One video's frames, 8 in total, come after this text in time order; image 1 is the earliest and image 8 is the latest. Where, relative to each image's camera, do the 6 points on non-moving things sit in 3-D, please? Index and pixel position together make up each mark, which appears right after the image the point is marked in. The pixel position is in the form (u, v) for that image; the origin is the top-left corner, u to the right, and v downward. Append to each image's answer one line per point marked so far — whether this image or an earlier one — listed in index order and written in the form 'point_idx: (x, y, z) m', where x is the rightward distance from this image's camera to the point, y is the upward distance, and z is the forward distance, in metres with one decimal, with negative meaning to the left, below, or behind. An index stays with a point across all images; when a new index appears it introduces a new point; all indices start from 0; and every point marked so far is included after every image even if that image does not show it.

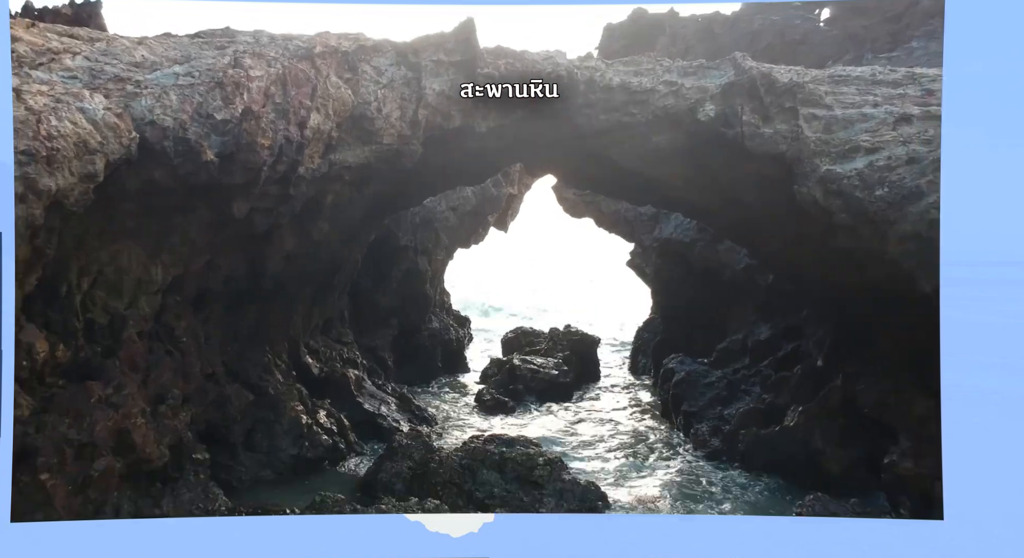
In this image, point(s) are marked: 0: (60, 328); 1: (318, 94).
0: (-4.5, -0.5, +6.5) m
1: (-2.1, +2.0, +7.4) m
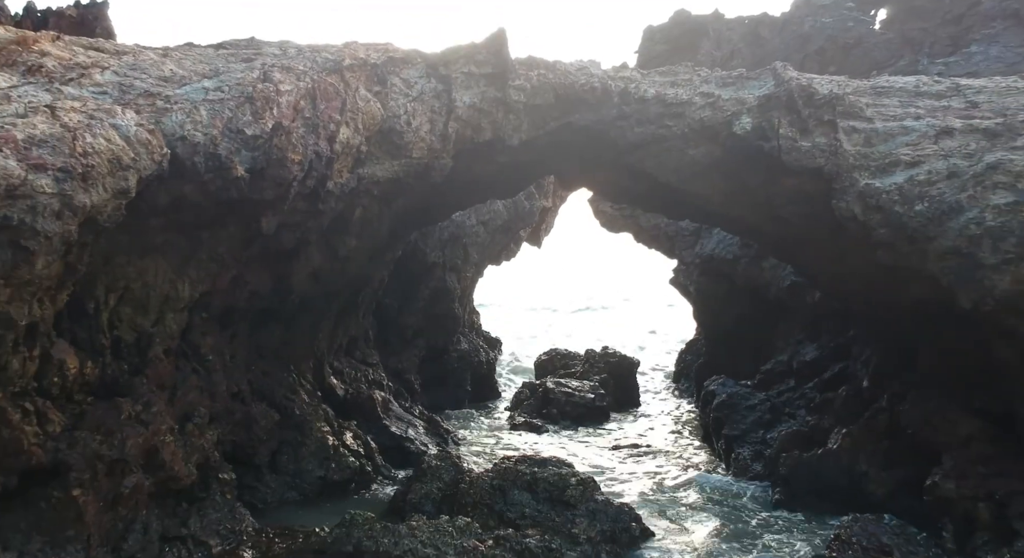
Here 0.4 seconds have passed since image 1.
0: (-4.1, -0.6, +6.4) m
1: (-1.8, +1.8, +7.3) m
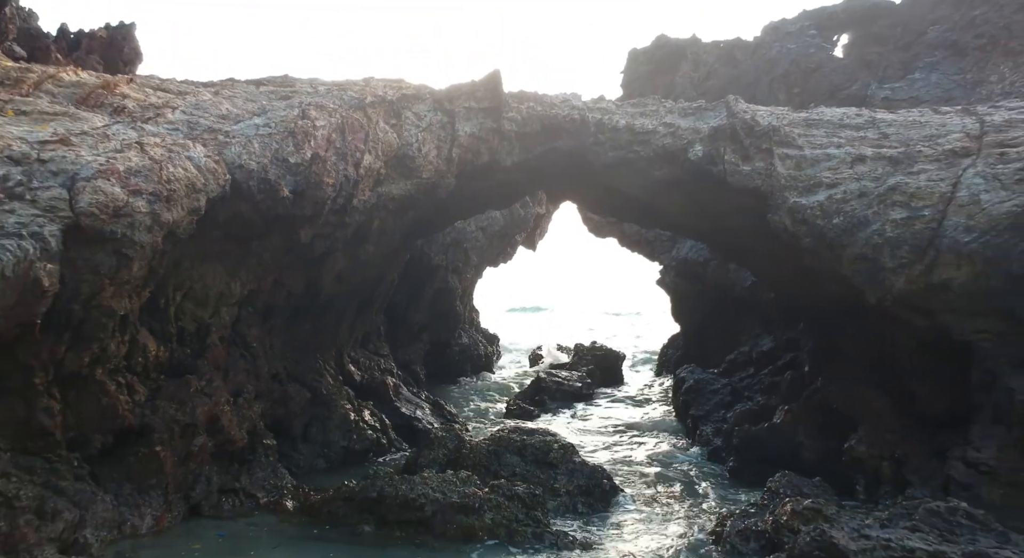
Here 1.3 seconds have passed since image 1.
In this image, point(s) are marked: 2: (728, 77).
0: (-4.2, -0.7, +7.9) m
1: (-1.9, +1.8, +8.8) m
2: (+5.4, +5.0, +16.4) m
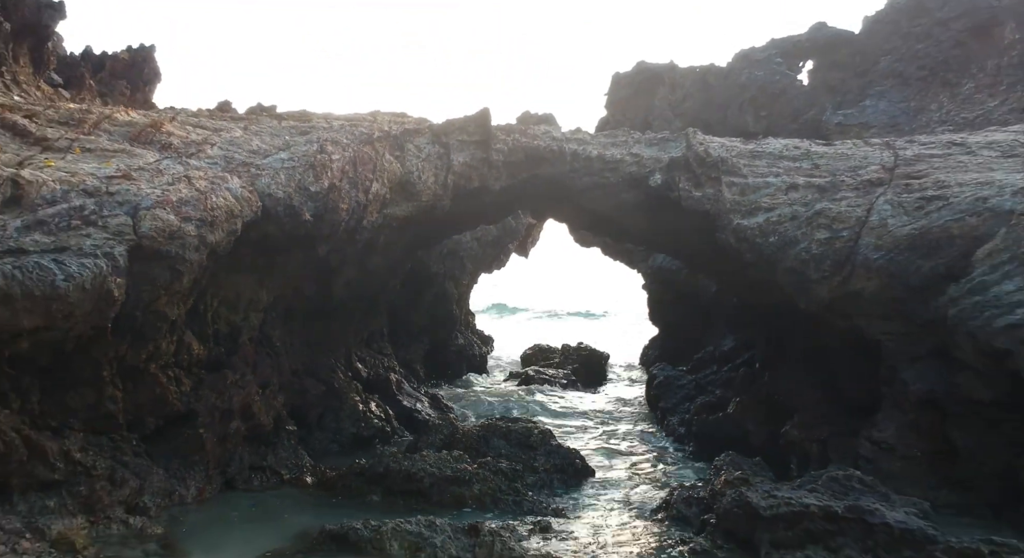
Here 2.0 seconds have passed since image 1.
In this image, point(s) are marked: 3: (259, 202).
0: (-4.4, -0.8, +9.4) m
1: (-2.1, +1.7, +10.3) m
2: (+5.2, +4.9, +17.9) m
3: (-3.4, +1.0, +8.9) m
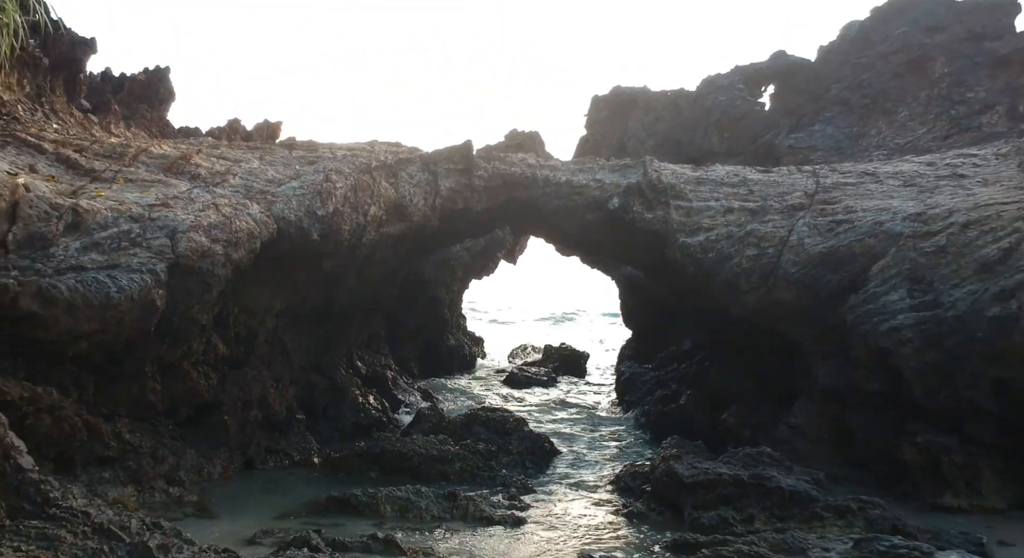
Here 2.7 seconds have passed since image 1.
0: (-4.8, -1.0, +11.1) m
1: (-2.5, +1.5, +12.0) m
2: (+4.8, +4.7, +19.6) m
3: (-3.8, +0.9, +10.5) m
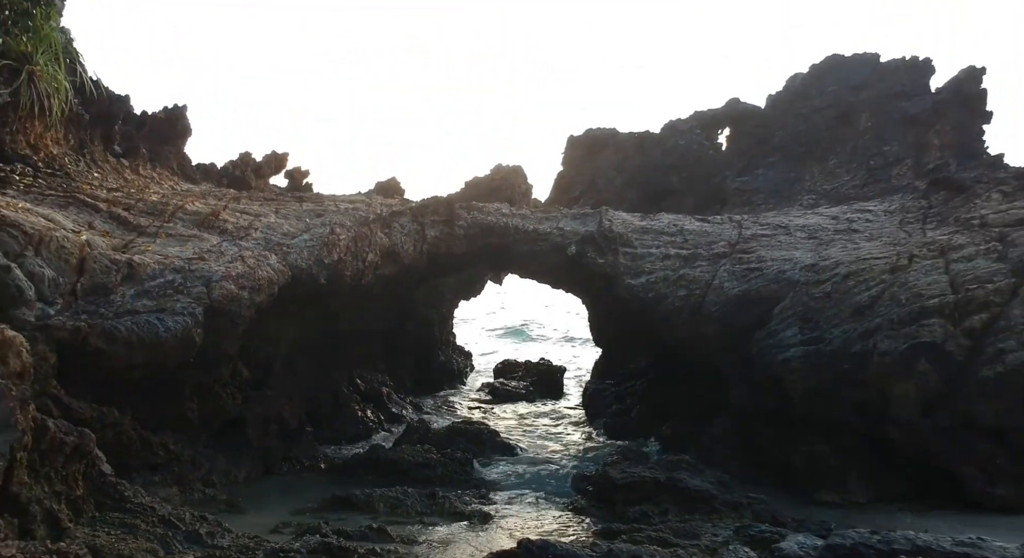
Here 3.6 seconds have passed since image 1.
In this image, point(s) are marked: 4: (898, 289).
0: (-5.4, -1.7, +13.4) m
1: (-3.0, +0.8, +14.3) m
2: (+4.3, +3.9, +21.9) m
3: (-4.4, +0.1, +12.9) m
4: (+6.5, -0.1, +11.0) m
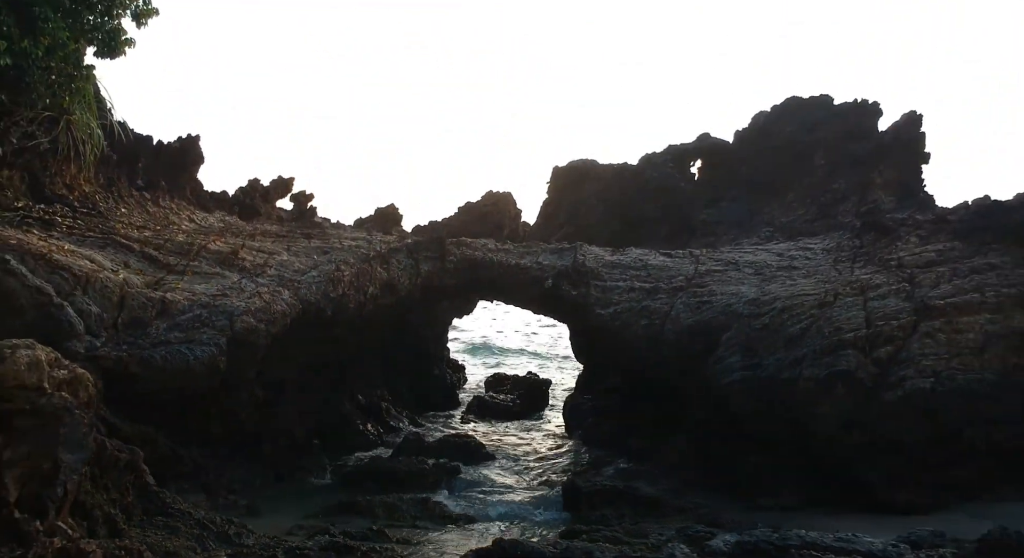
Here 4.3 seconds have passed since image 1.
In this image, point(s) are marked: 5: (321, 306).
0: (-5.7, -2.4, +15.3) m
1: (-3.4, +0.1, +16.1) m
2: (+3.9, +3.2, +23.8) m
3: (-4.8, -0.6, +14.7) m
4: (+6.1, -0.8, +12.9) m
5: (-4.4, -0.6, +15.0) m
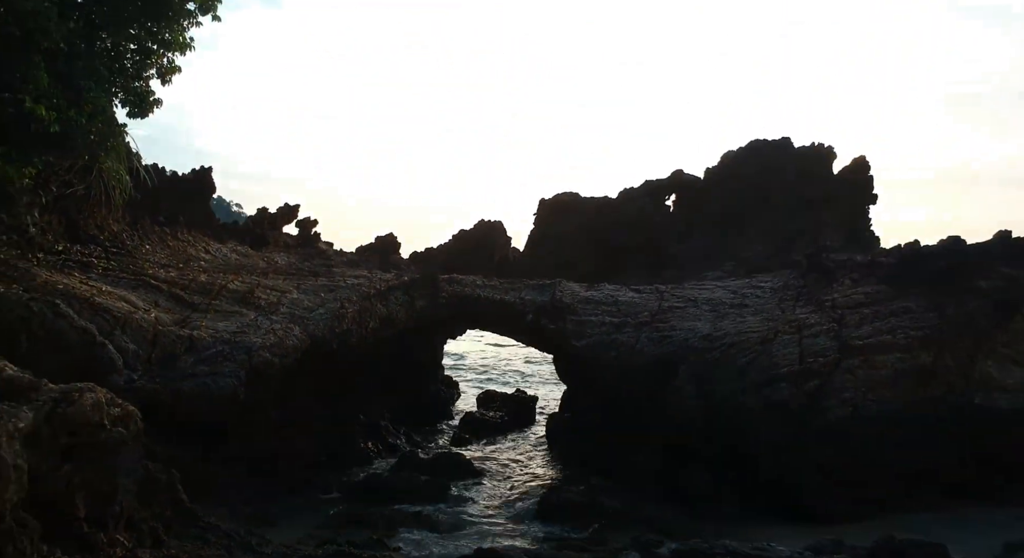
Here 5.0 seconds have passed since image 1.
0: (-6.1, -3.4, +17.3) m
1: (-3.8, -0.9, +18.2) m
2: (+3.5, +2.2, +25.8) m
3: (-5.2, -1.6, +16.7) m
4: (+5.7, -1.8, +14.9) m
5: (-4.8, -1.6, +17.0) m
